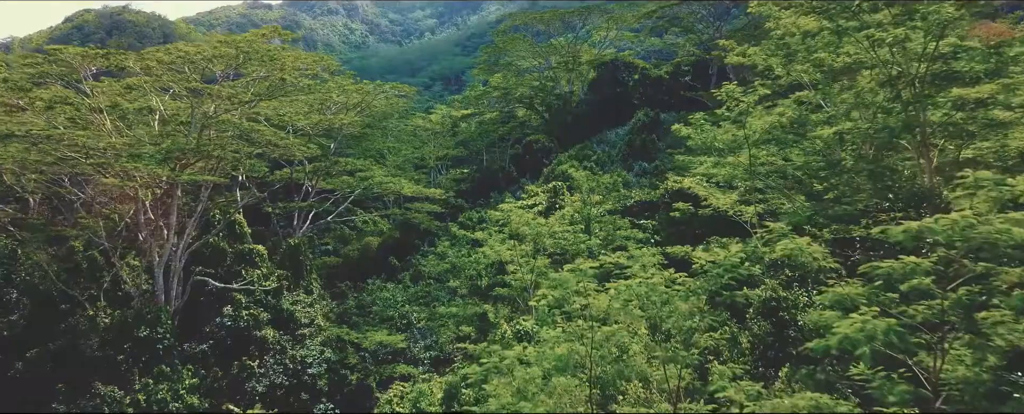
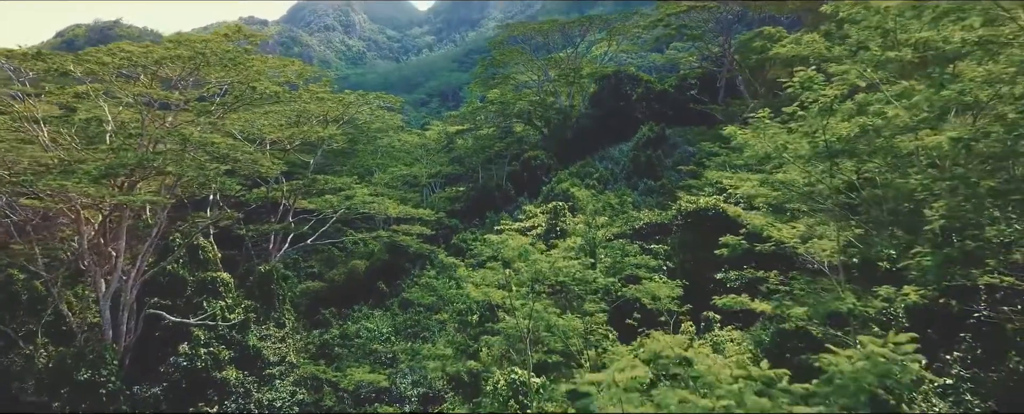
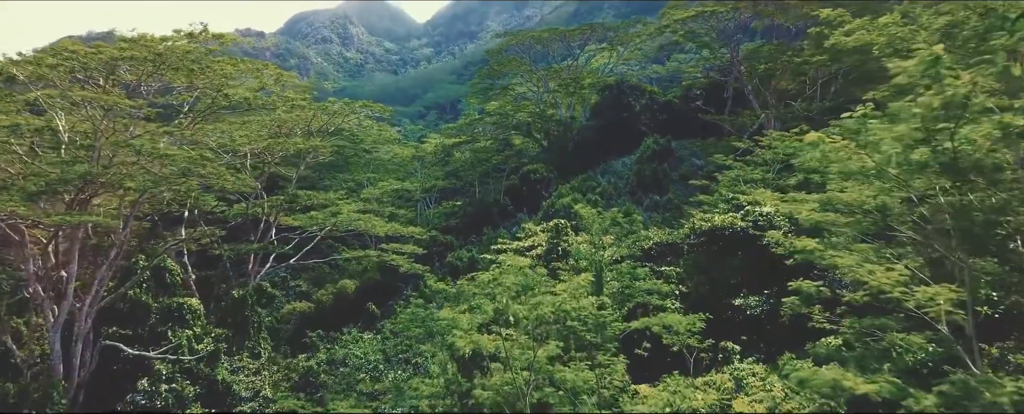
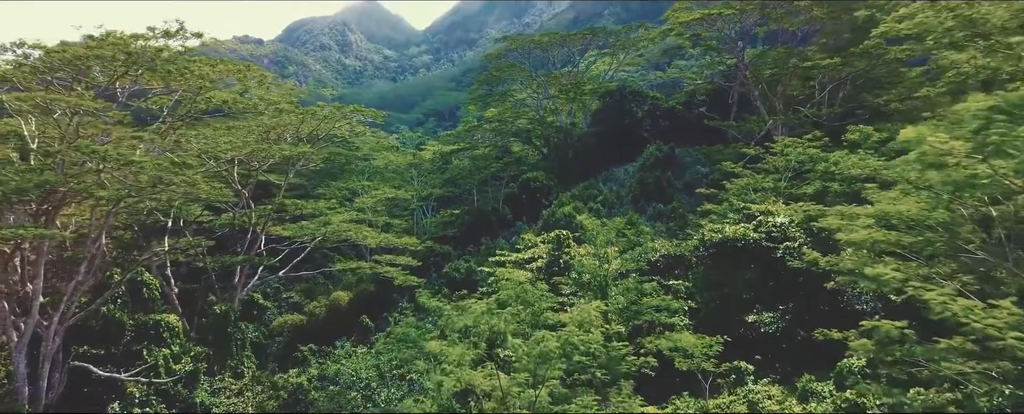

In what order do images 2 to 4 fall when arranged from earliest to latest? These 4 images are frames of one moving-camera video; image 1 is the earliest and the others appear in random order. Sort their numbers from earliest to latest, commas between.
2, 3, 4
